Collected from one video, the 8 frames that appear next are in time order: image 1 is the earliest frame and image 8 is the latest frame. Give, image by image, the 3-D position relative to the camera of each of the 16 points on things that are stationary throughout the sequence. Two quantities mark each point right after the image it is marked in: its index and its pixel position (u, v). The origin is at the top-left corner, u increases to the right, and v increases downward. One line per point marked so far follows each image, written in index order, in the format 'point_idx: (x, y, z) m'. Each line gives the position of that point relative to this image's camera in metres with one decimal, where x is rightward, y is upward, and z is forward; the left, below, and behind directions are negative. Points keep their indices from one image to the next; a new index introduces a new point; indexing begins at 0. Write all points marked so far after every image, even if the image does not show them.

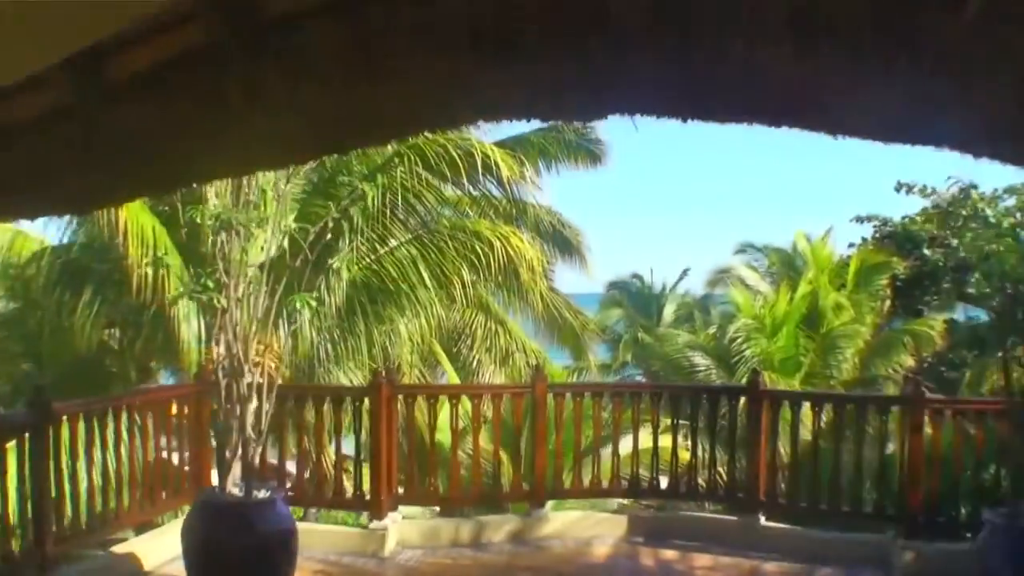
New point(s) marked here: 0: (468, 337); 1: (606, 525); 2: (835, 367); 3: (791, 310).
0: (-0.4, -0.4, +10.7) m
1: (+0.4, -1.1, +5.3) m
2: (+3.3, -0.8, +12.2) m
3: (+2.9, -0.2, +12.0) m
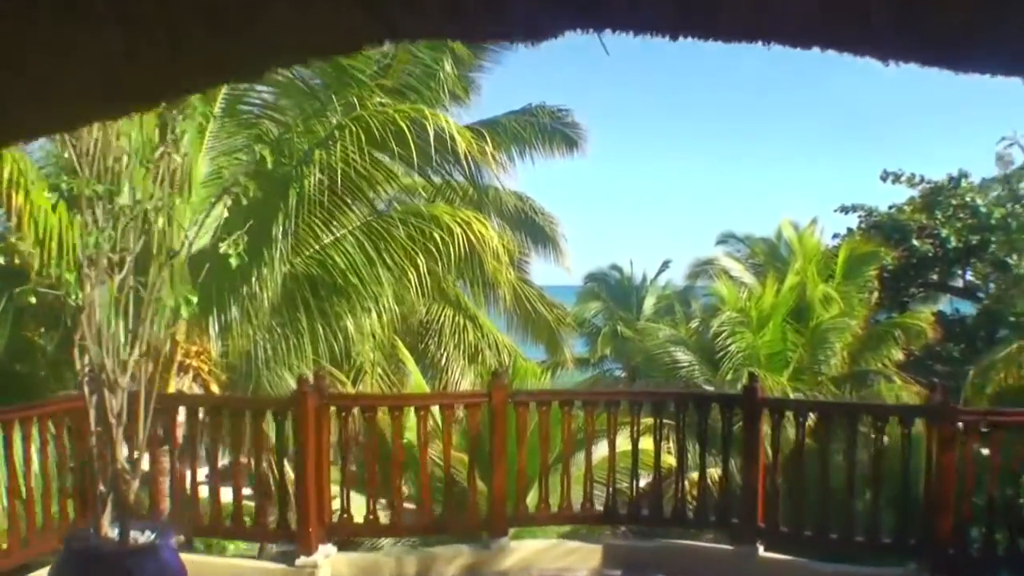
0: (-0.7, -0.3, +10.0) m
1: (+0.3, -1.0, +4.6) m
2: (+3.1, -0.7, +11.6) m
3: (+2.6, -0.1, +11.4) m
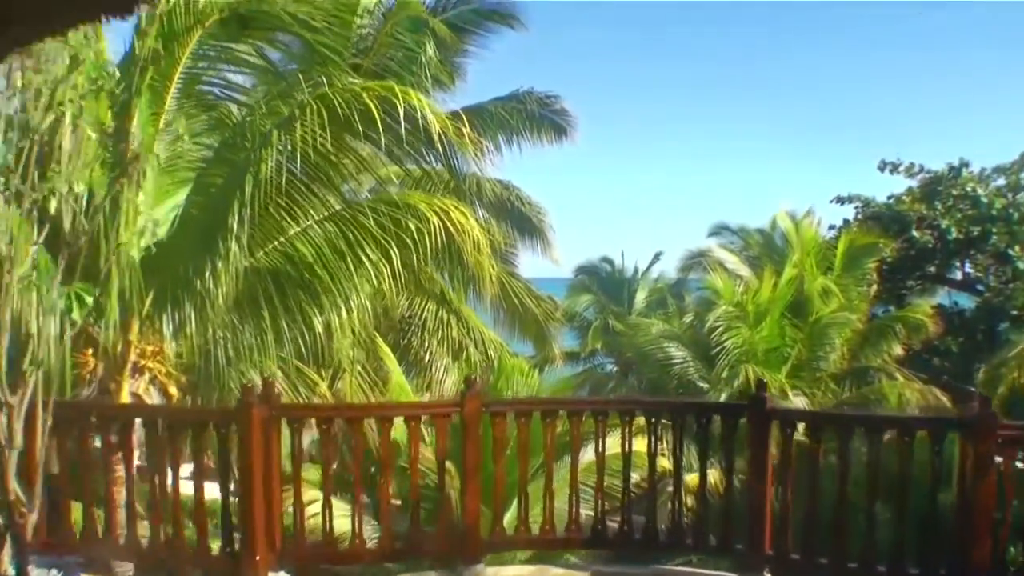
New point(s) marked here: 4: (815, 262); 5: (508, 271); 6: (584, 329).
0: (-0.8, -0.3, +9.5) m
1: (+0.2, -1.0, +4.2) m
2: (+2.9, -0.7, +11.2) m
3: (+2.5, -0.1, +10.9) m
4: (+3.1, +0.3, +12.0) m
5: (0.0, +0.1, +10.0) m
6: (+1.2, -0.7, +19.4) m
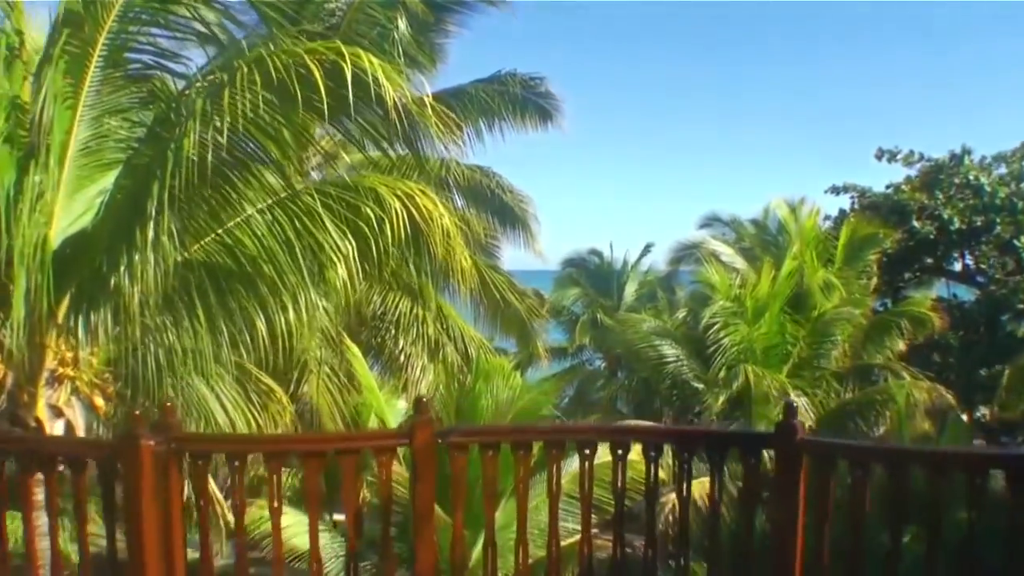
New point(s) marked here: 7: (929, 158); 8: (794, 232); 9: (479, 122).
0: (-0.9, -0.3, +8.8) m
1: (+0.1, -1.0, +3.5) m
2: (+2.8, -0.6, +10.5) m
3: (+2.3, 0.0, +10.3) m
4: (+2.9, +0.3, +11.4) m
5: (-0.2, +0.2, +9.3) m
6: (+1.0, -0.6, +18.7) m
7: (+5.8, +1.8, +16.5) m
8: (+2.9, +0.6, +12.1) m
9: (-0.3, +1.4, +10.2) m
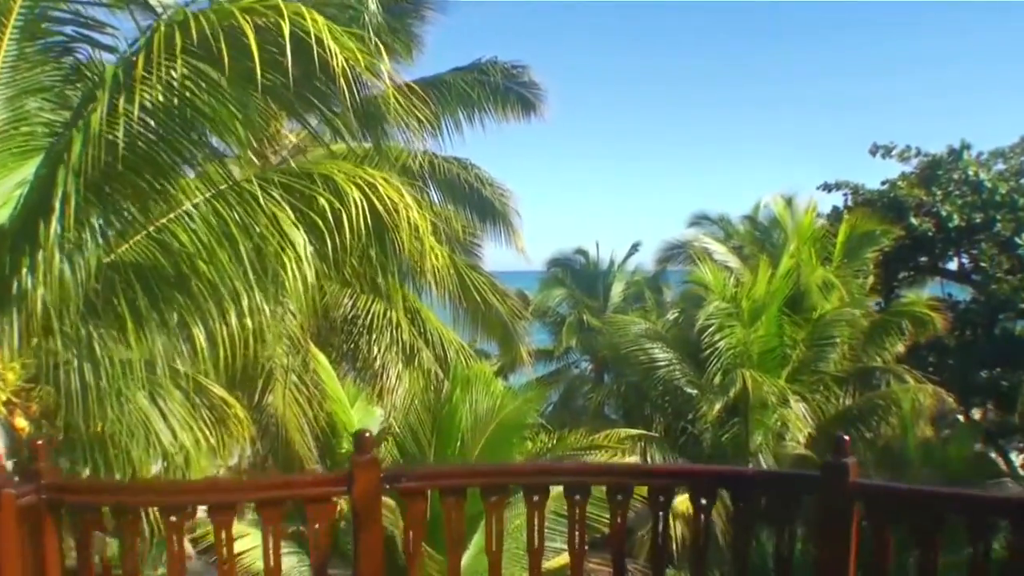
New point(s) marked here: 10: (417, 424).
0: (-1.0, -0.3, +8.2) m
1: (0.0, -1.0, +2.9) m
2: (+2.6, -0.6, +10.0) m
3: (+2.2, 0.0, +9.7) m
4: (+2.8, +0.3, +10.8) m
5: (-0.3, +0.2, +8.7) m
6: (+0.7, -0.6, +18.1) m
7: (+5.6, +1.8, +16.0) m
8: (+2.7, +0.6, +11.5) m
9: (-0.4, +1.4, +9.6) m
10: (-0.6, -0.9, +7.4) m
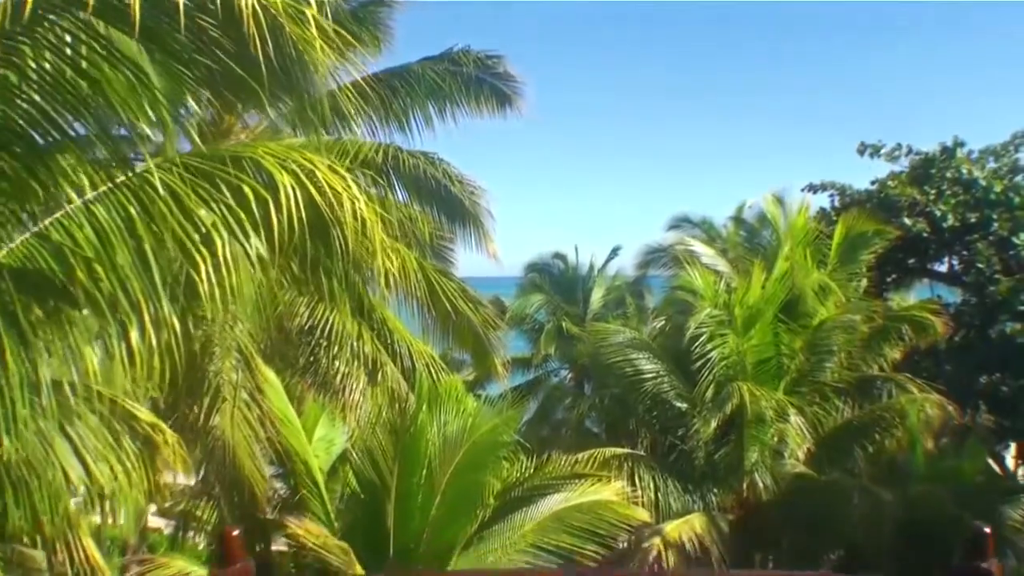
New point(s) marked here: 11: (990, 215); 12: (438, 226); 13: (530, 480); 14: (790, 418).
0: (-1.2, -0.3, +7.5) m
1: (0.0, -1.0, +2.2) m
2: (+2.4, -0.6, +9.3) m
3: (+2.0, 0.0, +9.0) m
4: (+2.5, +0.3, +10.2) m
5: (-0.5, +0.1, +8.0) m
6: (+0.4, -0.7, +17.4) m
7: (+5.3, +1.8, +15.4) m
8: (+2.5, +0.5, +10.9) m
9: (-0.6, +1.4, +8.9) m
10: (-0.8, -0.9, +6.6) m
11: (+5.6, +0.8, +13.9) m
12: (-0.5, +0.4, +8.2) m
13: (+0.1, -1.1, +6.9) m
14: (+2.1, -1.0, +8.7) m
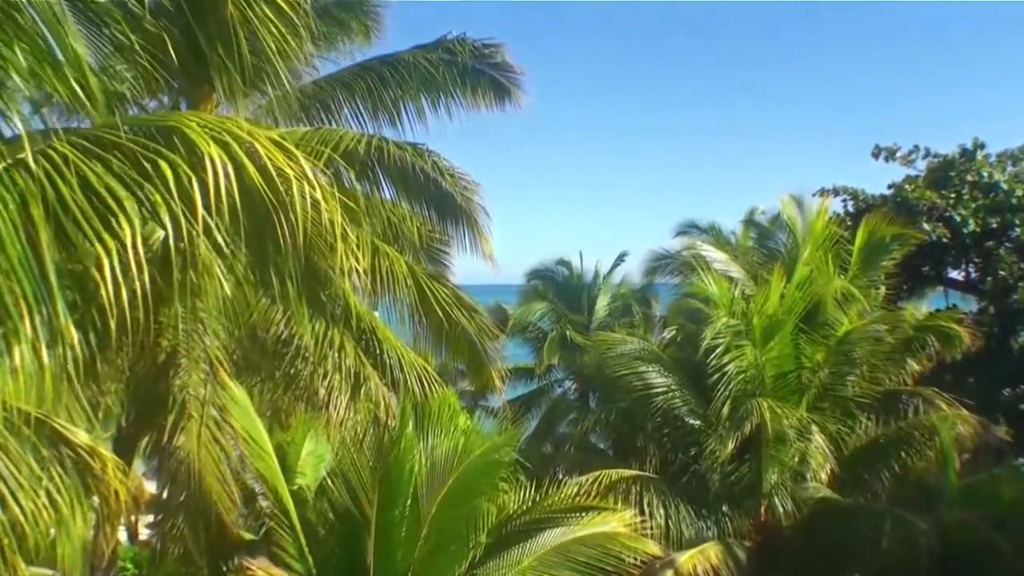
0: (-1.2, -0.4, +6.8) m
1: (-0.1, -1.0, +1.5) m
2: (+2.4, -0.7, +8.6) m
3: (+2.0, -0.1, +8.4) m
4: (+2.5, +0.2, +9.5) m
5: (-0.5, +0.1, +7.3) m
6: (+0.4, -0.8, +16.8) m
7: (+5.3, +1.7, +14.7) m
8: (+2.5, +0.5, +10.2) m
9: (-0.6, +1.3, +8.2) m
10: (-0.8, -1.0, +6.0) m
11: (+5.6, +0.8, +13.3) m
12: (-0.5, +0.4, +7.5) m
13: (+0.1, -1.2, +6.2) m
14: (+2.0, -1.0, +8.1) m
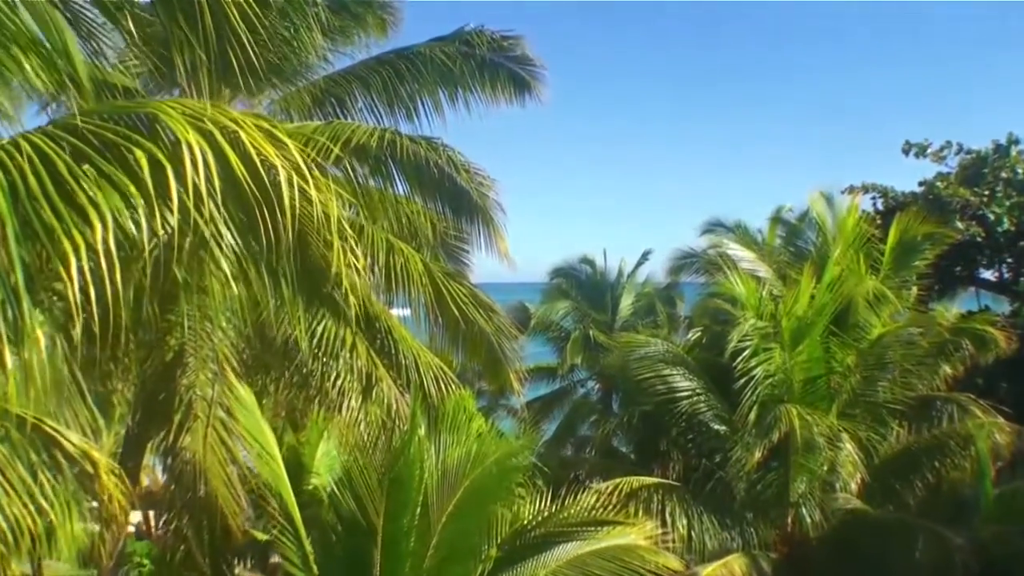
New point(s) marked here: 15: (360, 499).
0: (-1.1, -0.3, +6.6) m
1: (-0.1, -1.0, +1.3) m
2: (+2.6, -0.7, +8.3) m
3: (+2.1, -0.1, +8.0) m
4: (+2.7, +0.2, +9.2) m
5: (-0.4, +0.1, +7.1) m
6: (+0.7, -0.7, +16.5) m
7: (+5.6, +1.7, +14.4) m
8: (+2.7, +0.5, +9.9) m
9: (-0.5, +1.3, +8.0) m
10: (-0.7, -1.0, +5.7) m
11: (+5.9, +0.7, +12.9) m
12: (-0.4, +0.4, +7.2) m
13: (+0.2, -1.2, +6.0) m
14: (+2.2, -1.0, +7.7) m
15: (-0.7, -1.0, +5.7) m
